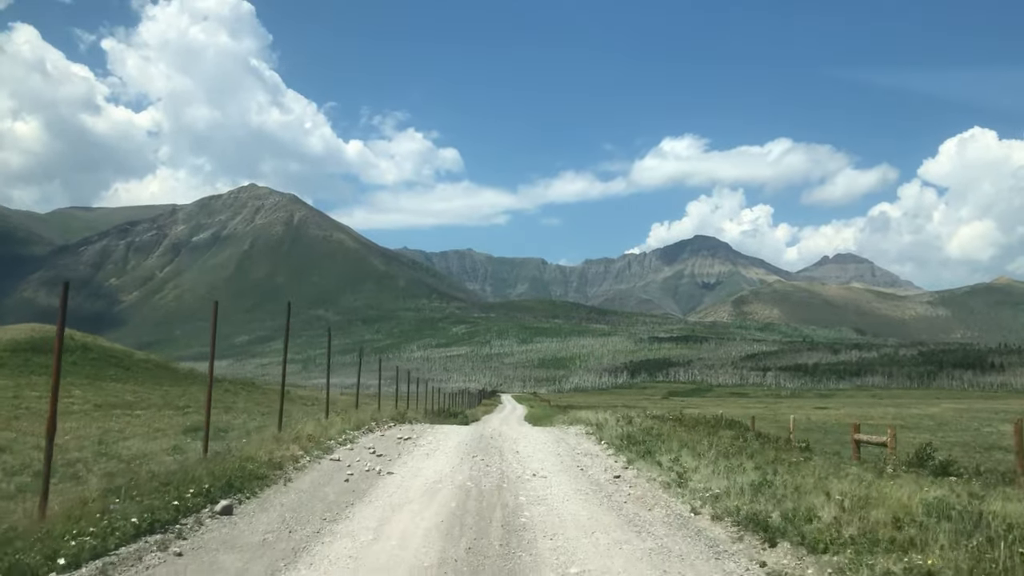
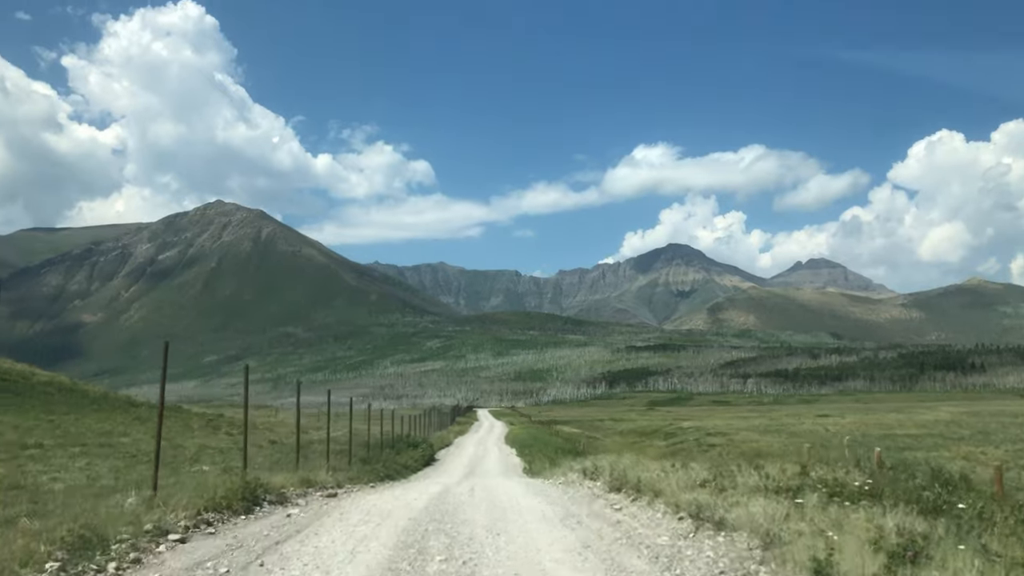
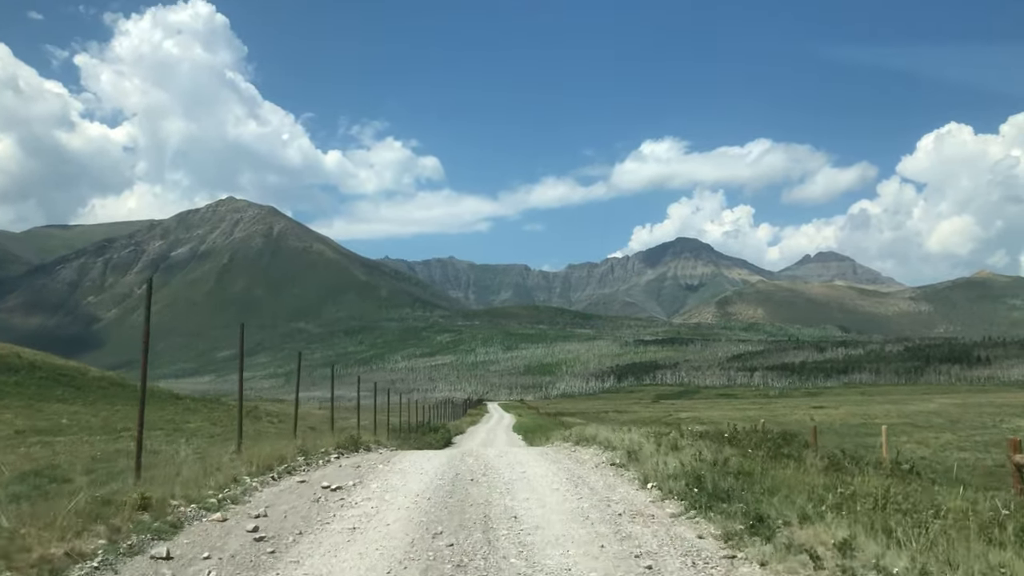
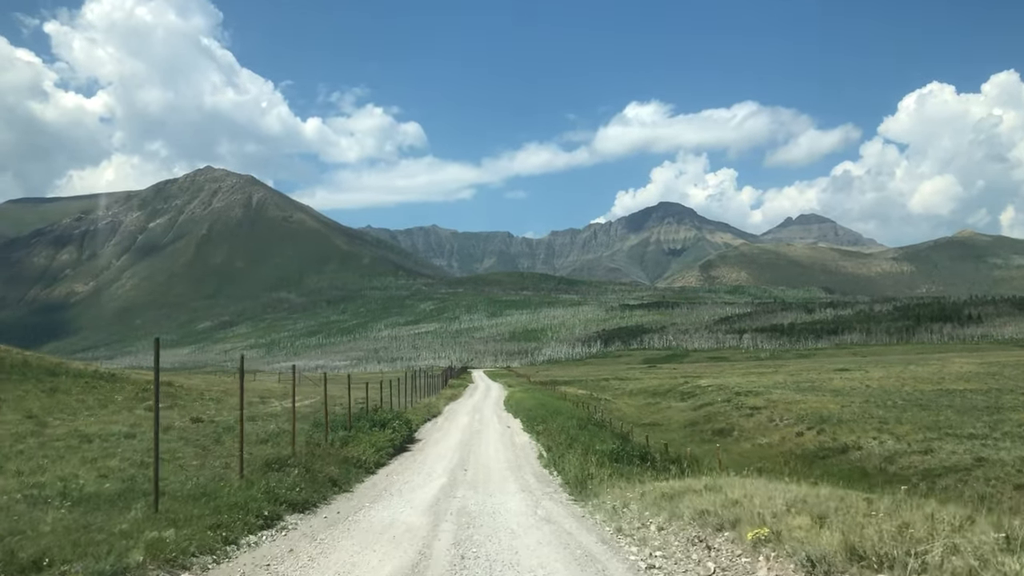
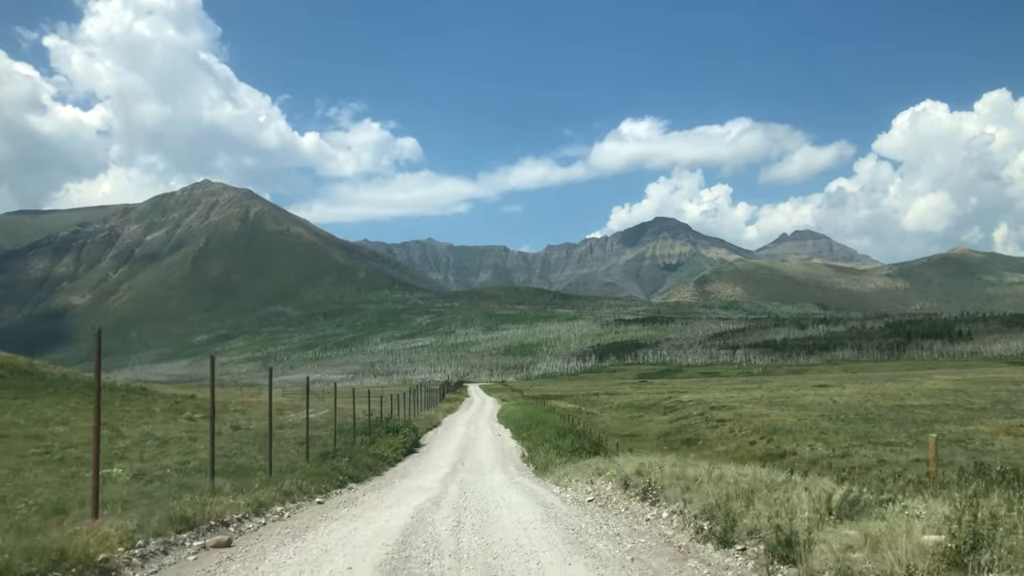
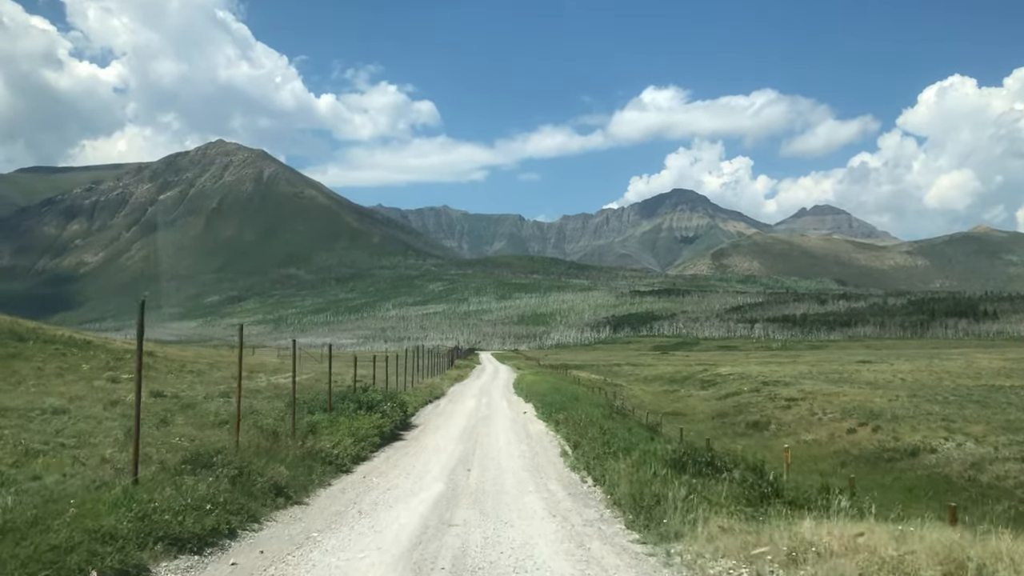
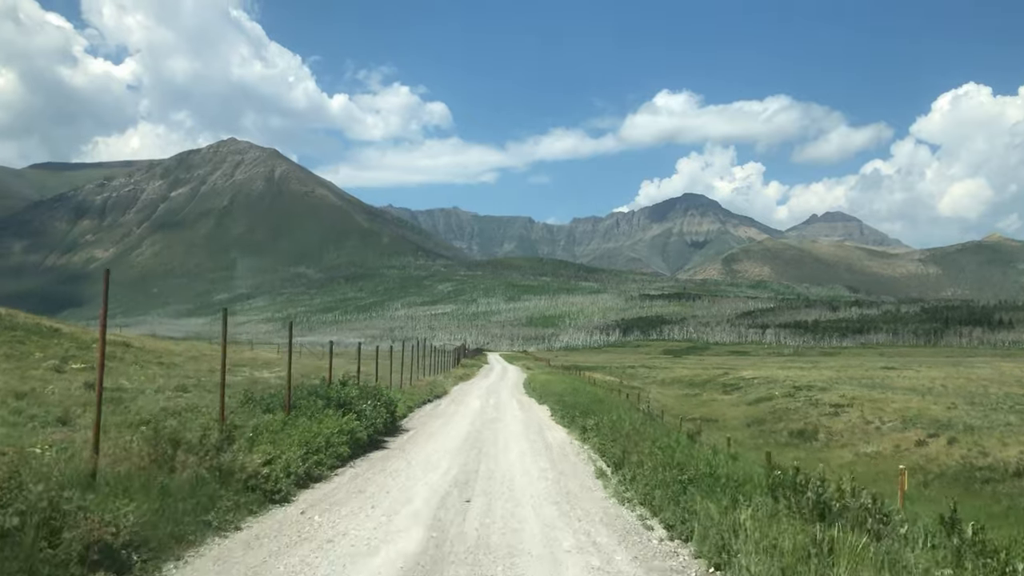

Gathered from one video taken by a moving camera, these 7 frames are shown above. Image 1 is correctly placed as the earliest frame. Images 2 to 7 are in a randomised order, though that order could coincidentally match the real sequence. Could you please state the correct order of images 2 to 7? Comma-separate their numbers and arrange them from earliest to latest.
3, 2, 5, 4, 6, 7
